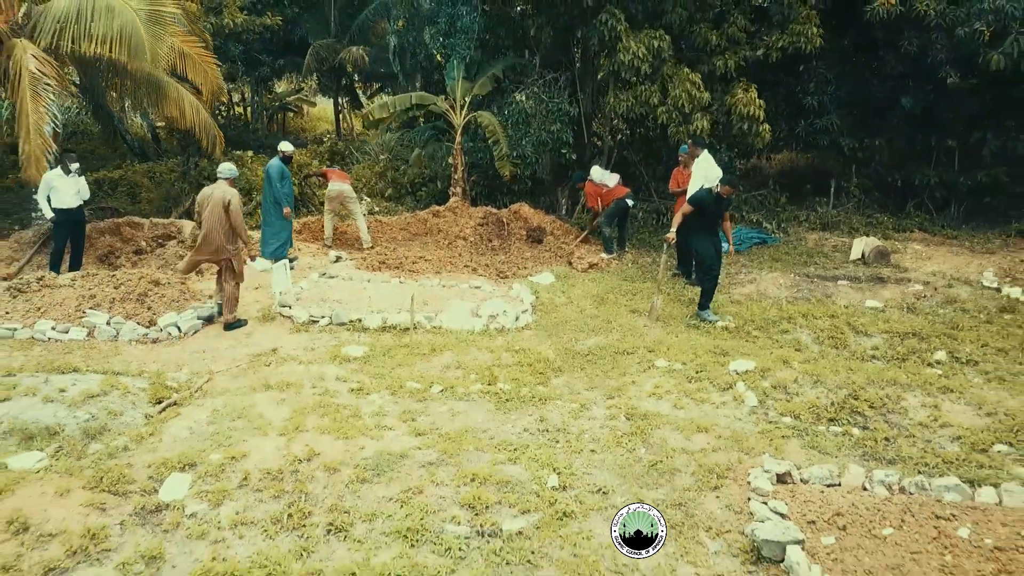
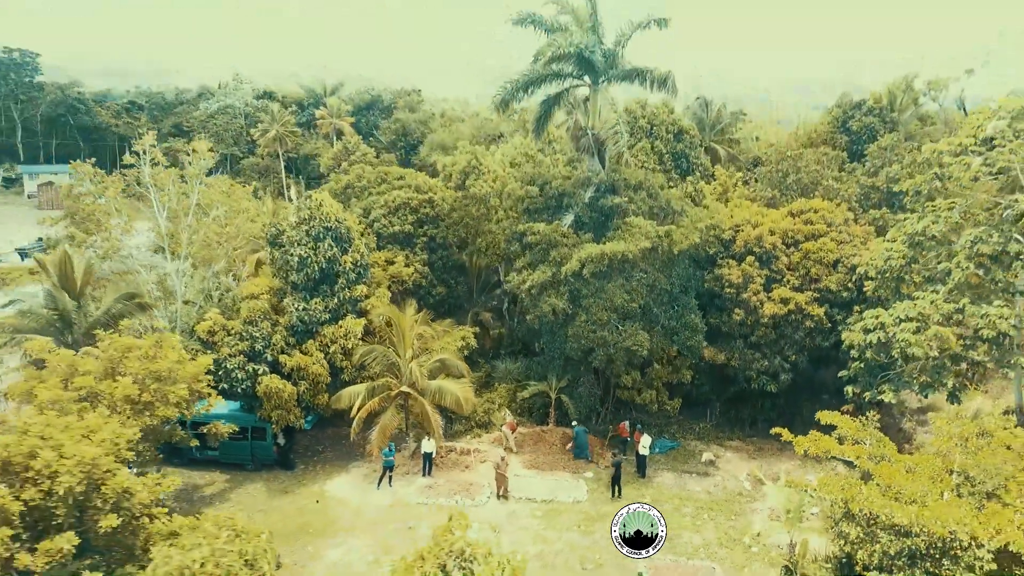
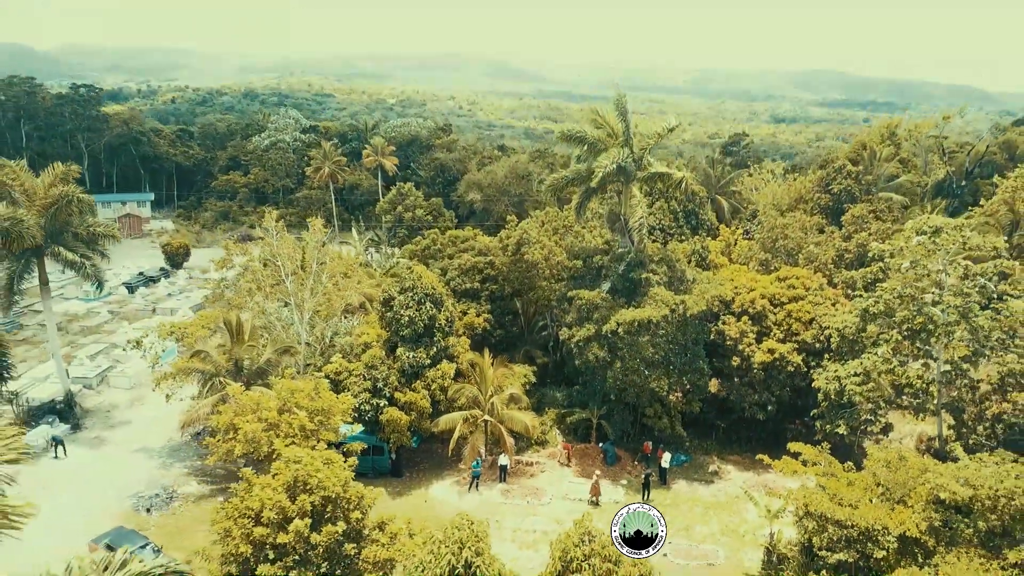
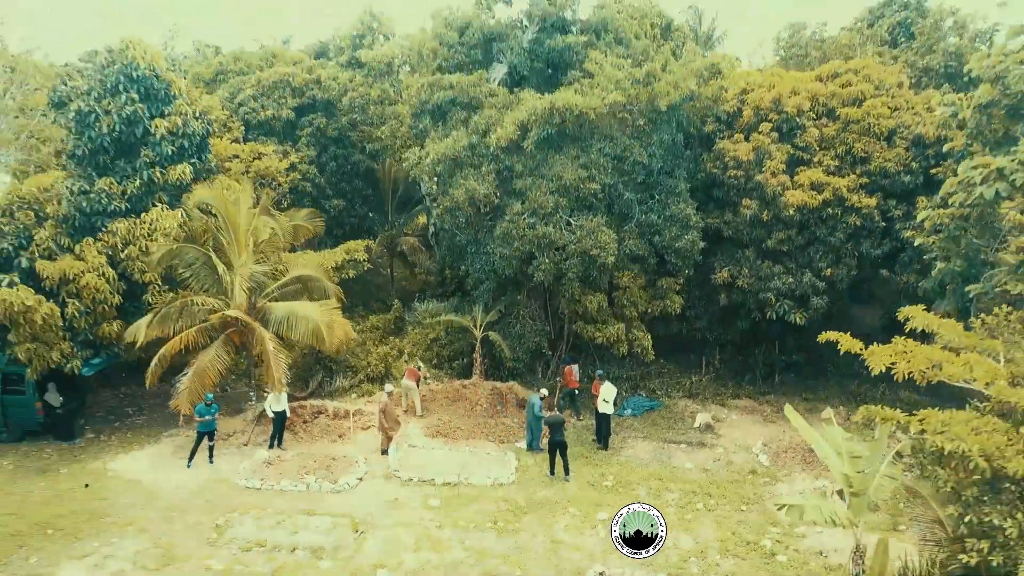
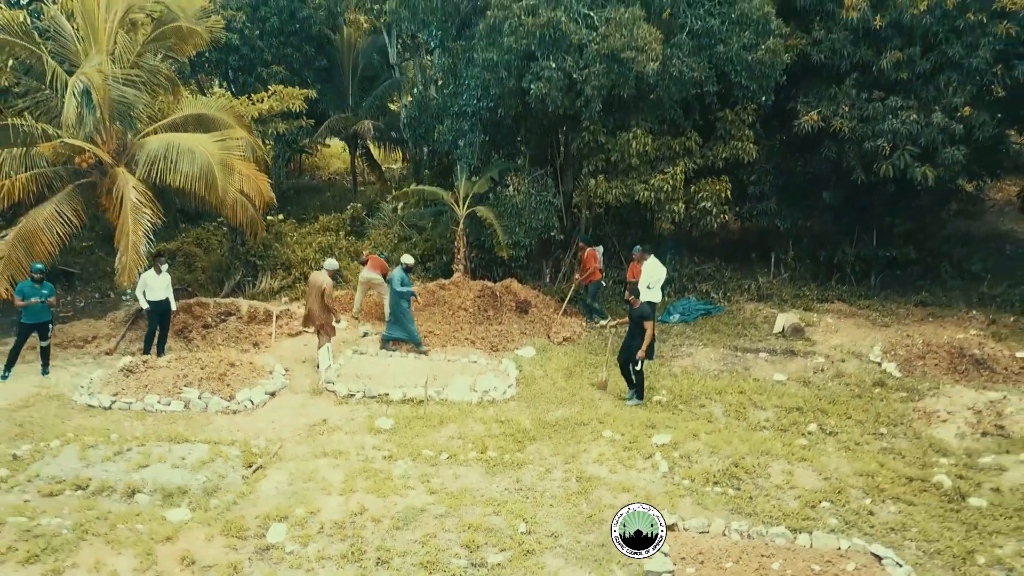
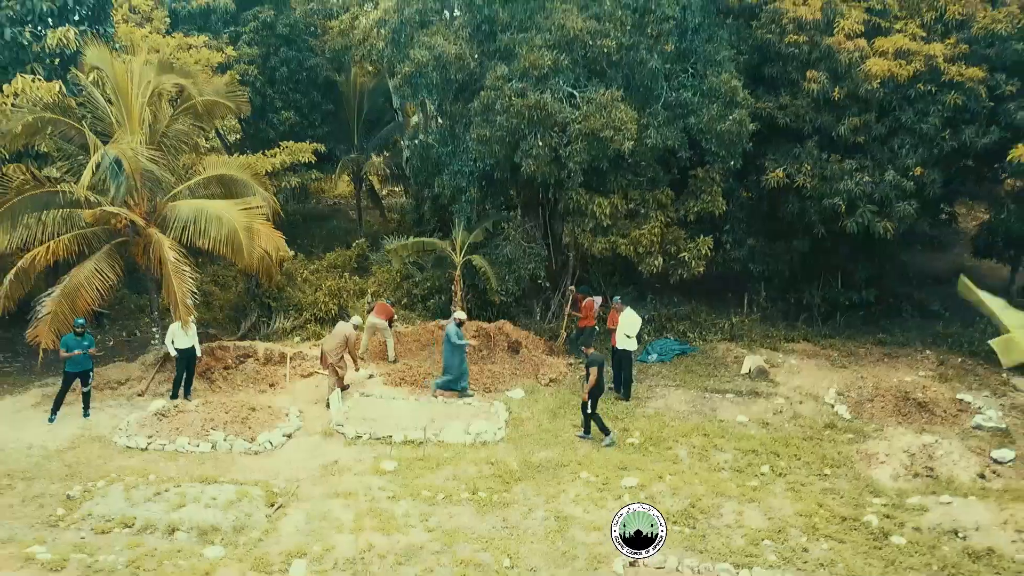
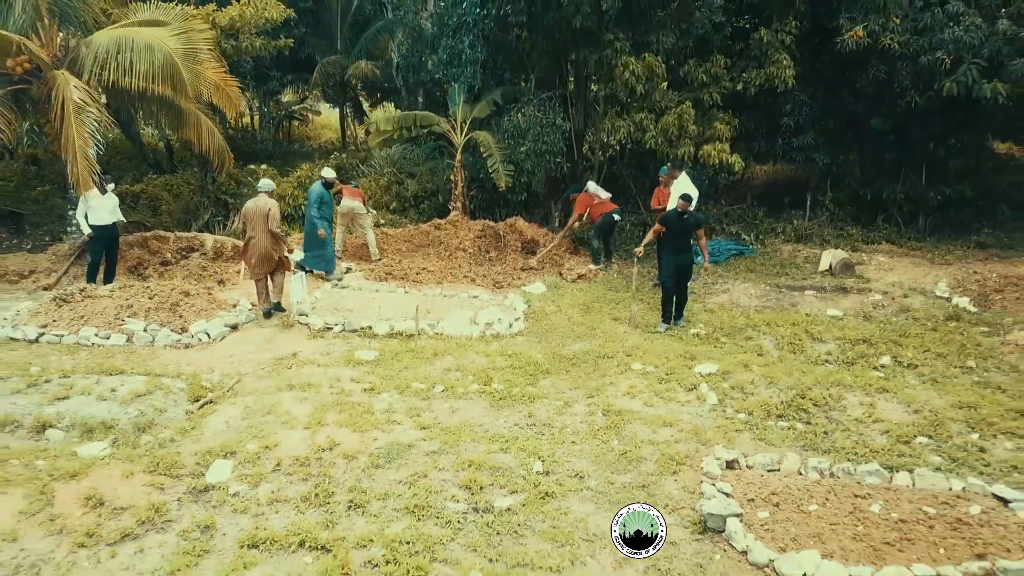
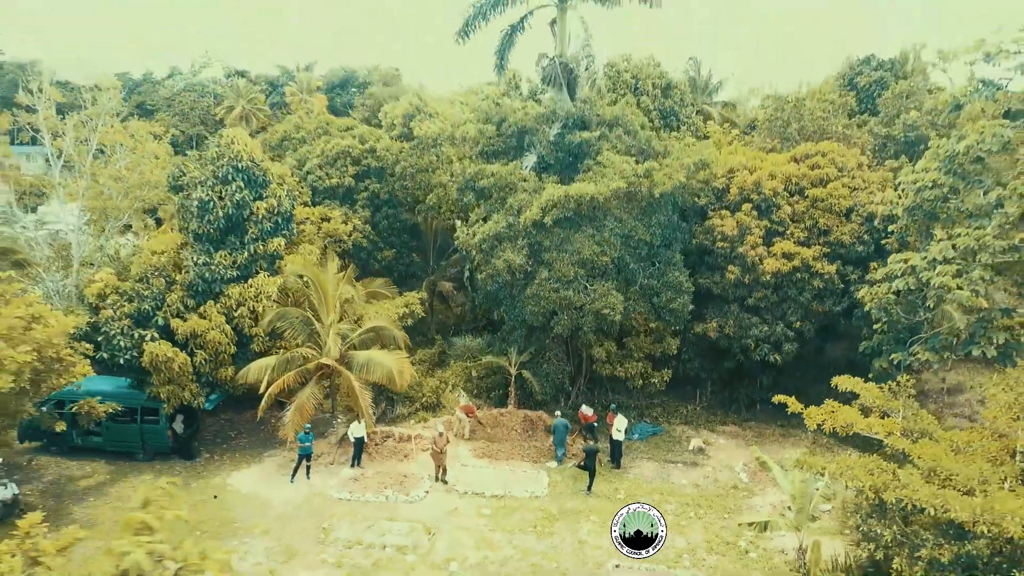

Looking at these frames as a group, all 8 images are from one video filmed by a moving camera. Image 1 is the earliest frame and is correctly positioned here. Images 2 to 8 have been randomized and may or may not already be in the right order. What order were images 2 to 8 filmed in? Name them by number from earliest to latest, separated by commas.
7, 5, 6, 4, 8, 2, 3
